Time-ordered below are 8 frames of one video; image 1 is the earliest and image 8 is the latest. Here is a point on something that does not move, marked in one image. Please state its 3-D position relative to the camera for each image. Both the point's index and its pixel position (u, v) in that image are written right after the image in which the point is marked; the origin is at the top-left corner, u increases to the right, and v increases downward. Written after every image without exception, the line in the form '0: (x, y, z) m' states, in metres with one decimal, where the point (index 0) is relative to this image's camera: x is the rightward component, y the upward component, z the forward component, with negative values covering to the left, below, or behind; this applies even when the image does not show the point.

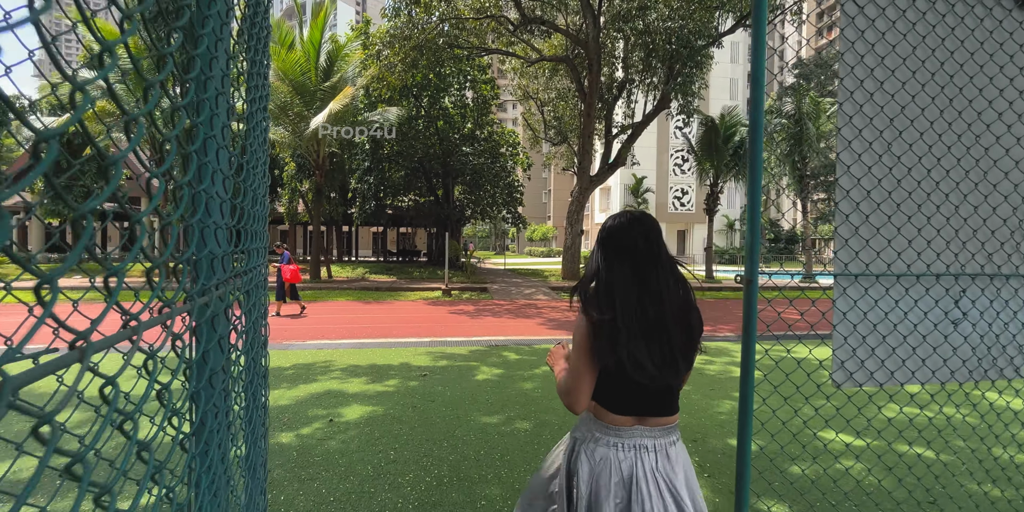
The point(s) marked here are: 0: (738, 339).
0: (+4.0, -1.5, +8.1) m
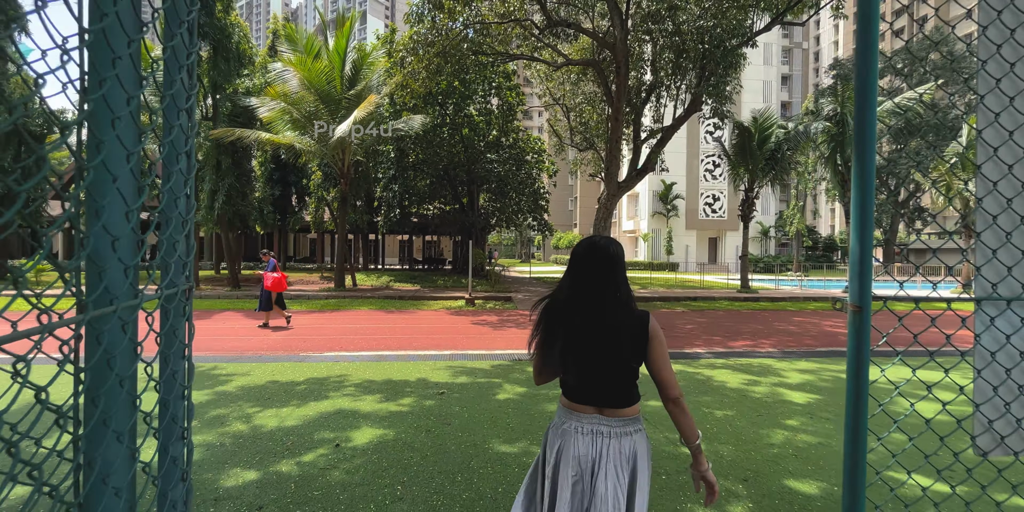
0: (+4.4, -1.6, +7.4) m
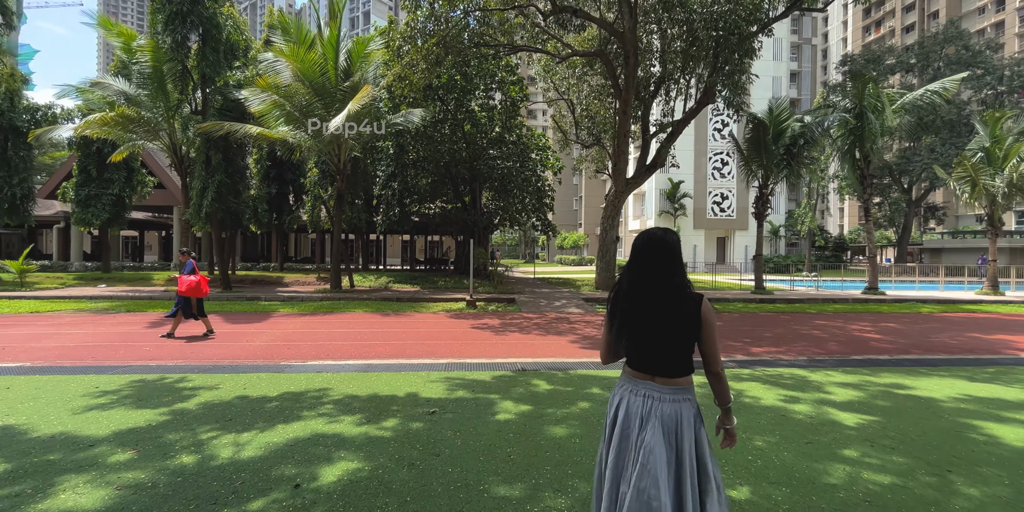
0: (+4.4, -1.6, +6.7) m
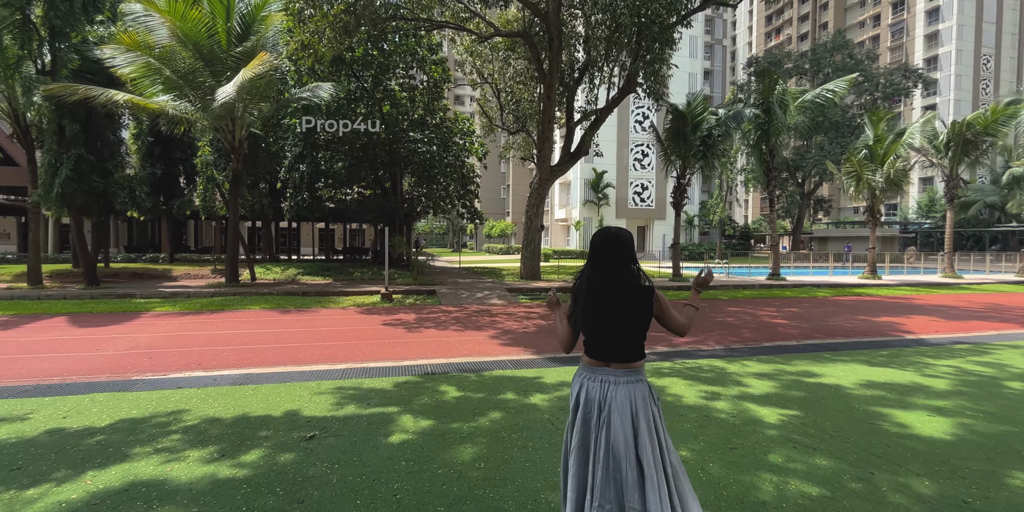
0: (+3.2, -1.4, +6.7) m
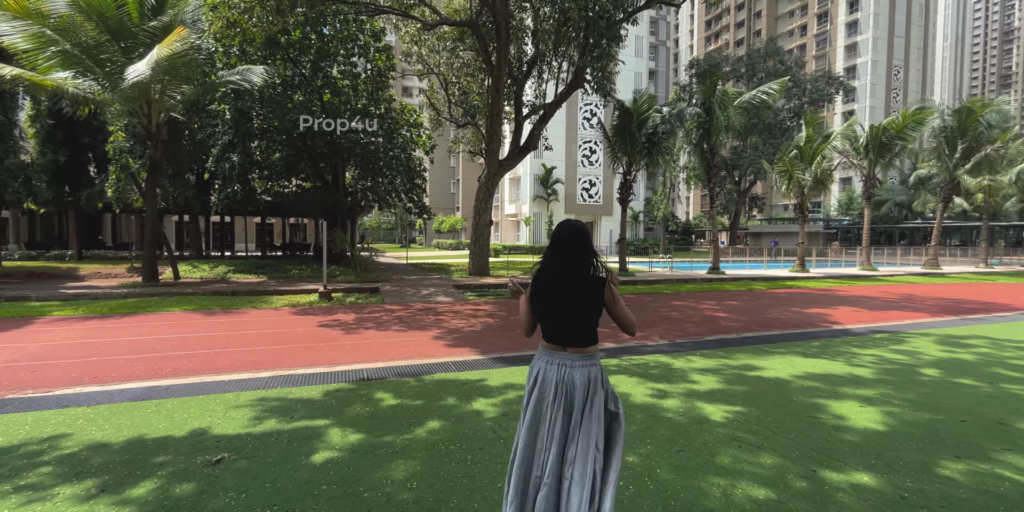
0: (+2.4, -1.3, +6.7) m
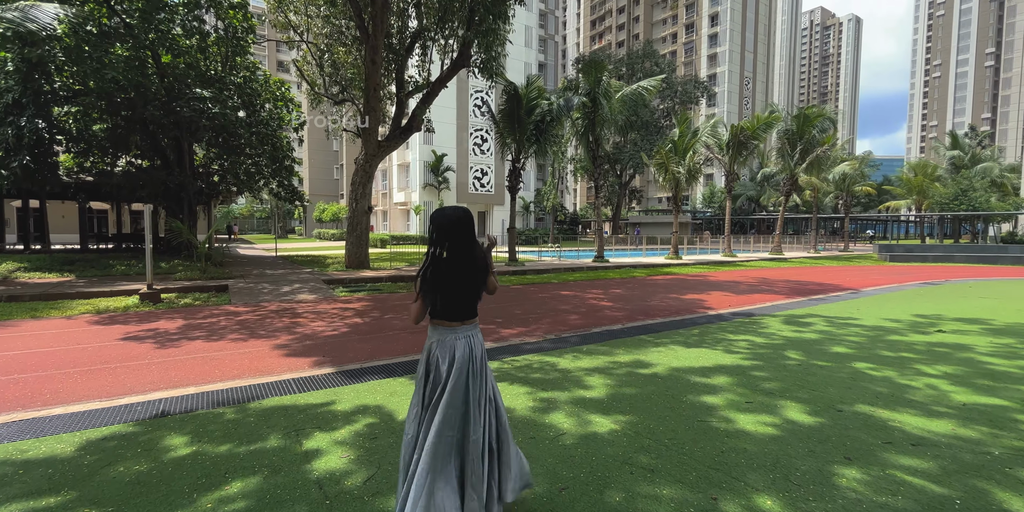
0: (+0.7, -1.2, +6.2) m
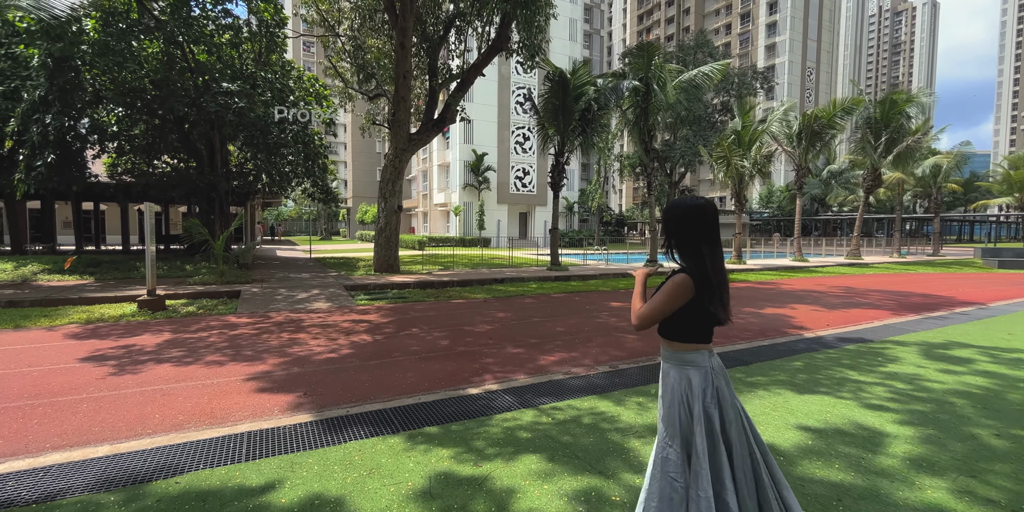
0: (+1.1, -1.3, +4.6) m
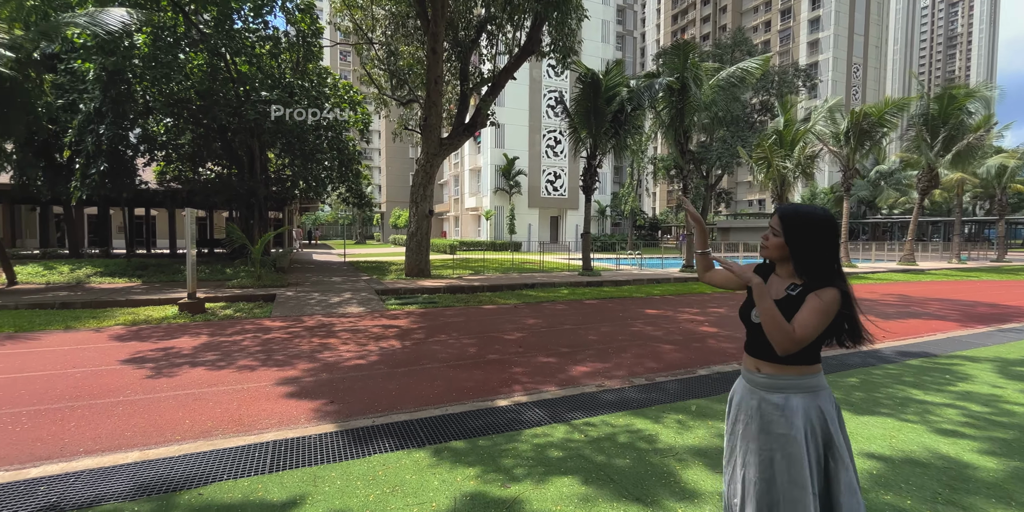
0: (+1.4, -1.3, +4.4) m
